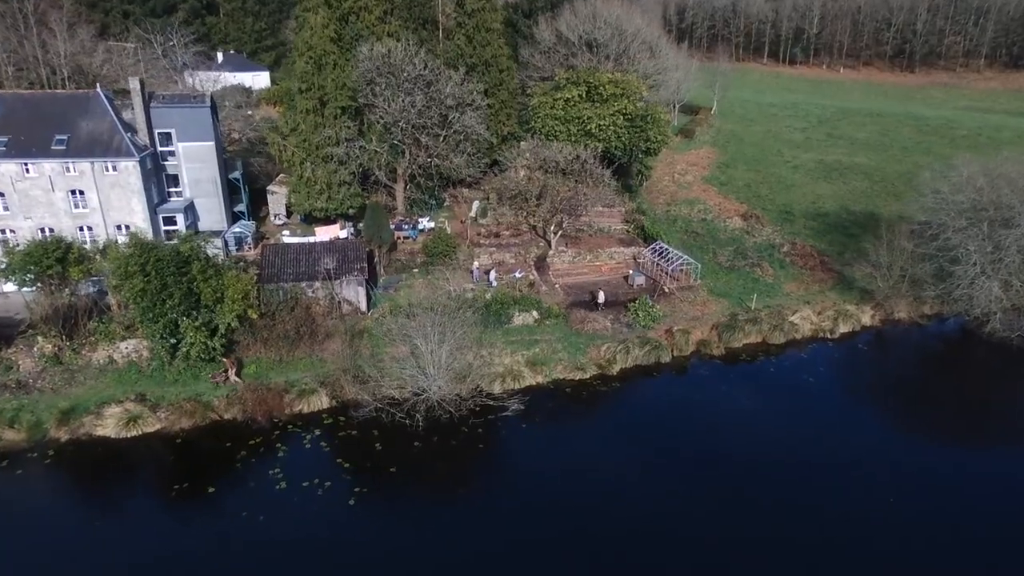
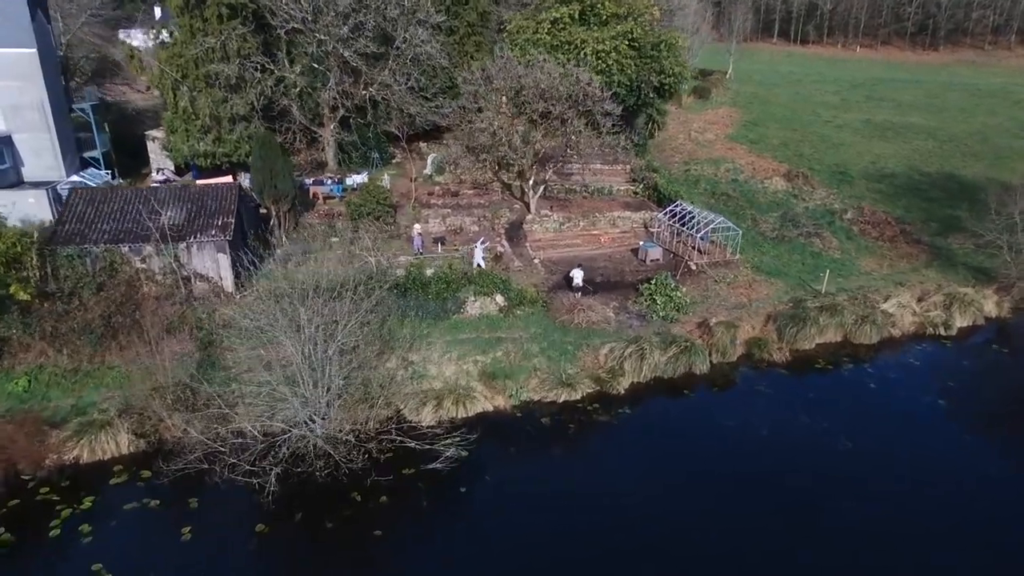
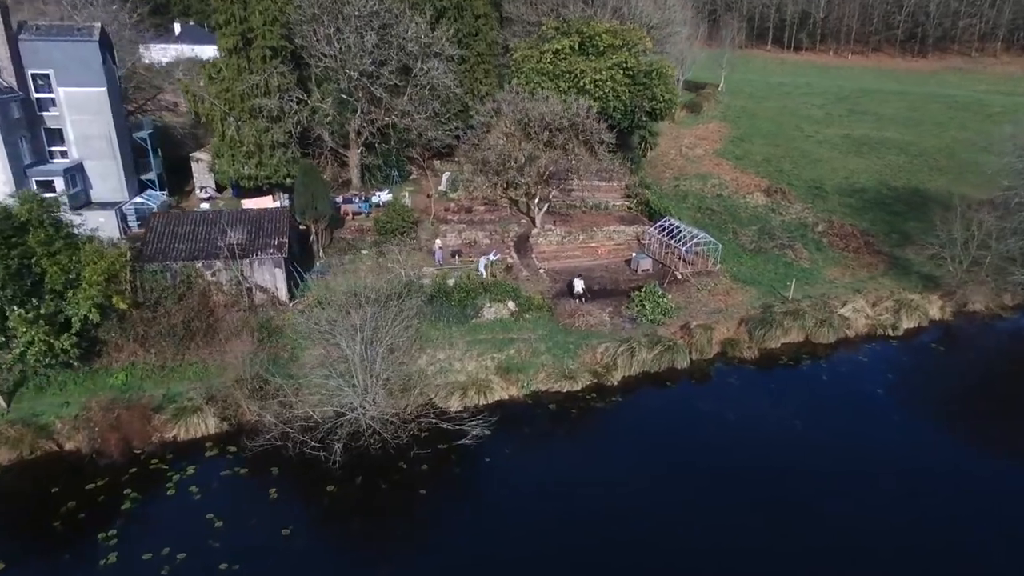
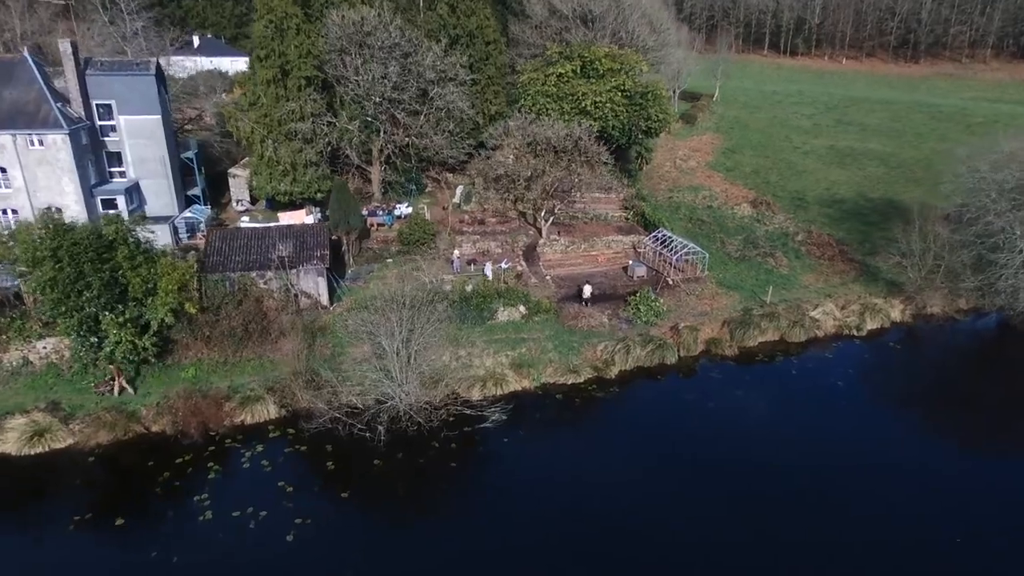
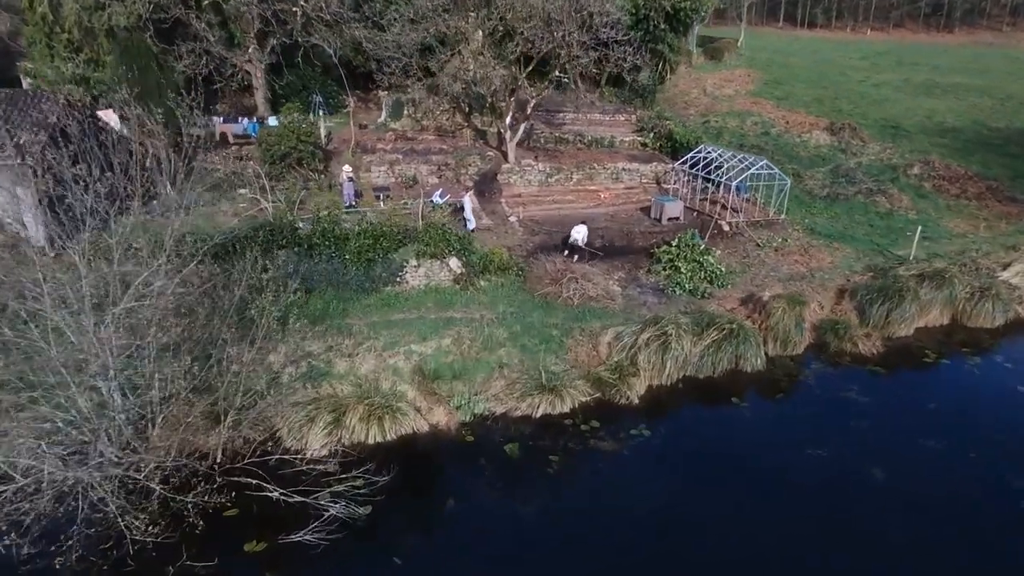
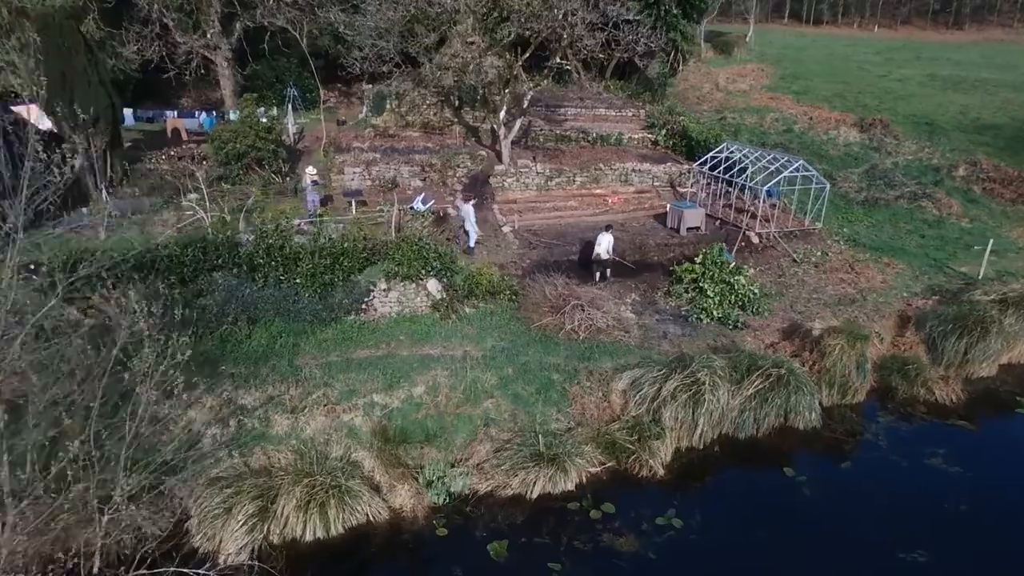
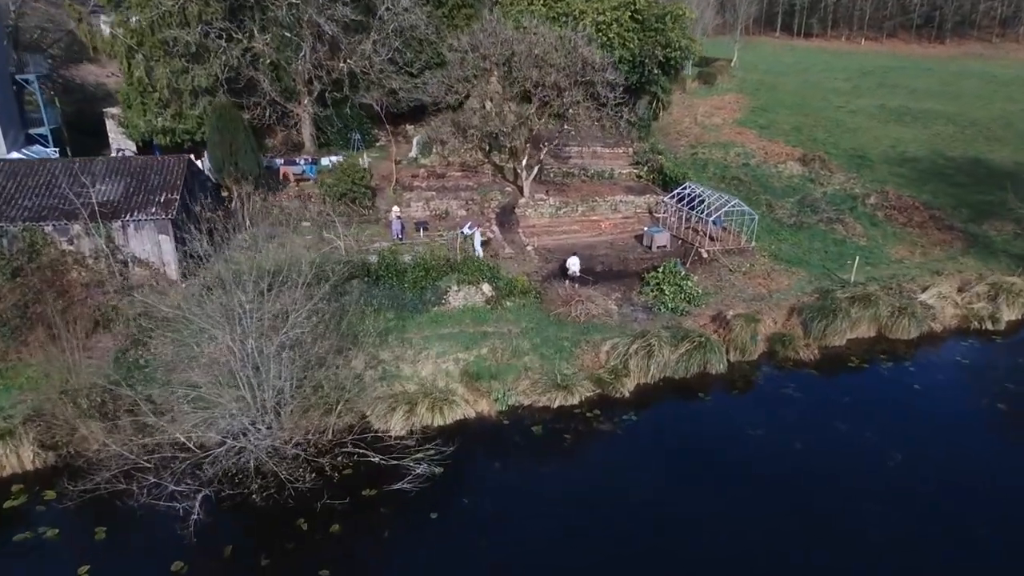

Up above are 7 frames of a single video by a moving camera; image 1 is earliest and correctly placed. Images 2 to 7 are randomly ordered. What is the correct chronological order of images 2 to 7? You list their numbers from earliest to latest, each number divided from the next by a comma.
4, 3, 2, 7, 5, 6
